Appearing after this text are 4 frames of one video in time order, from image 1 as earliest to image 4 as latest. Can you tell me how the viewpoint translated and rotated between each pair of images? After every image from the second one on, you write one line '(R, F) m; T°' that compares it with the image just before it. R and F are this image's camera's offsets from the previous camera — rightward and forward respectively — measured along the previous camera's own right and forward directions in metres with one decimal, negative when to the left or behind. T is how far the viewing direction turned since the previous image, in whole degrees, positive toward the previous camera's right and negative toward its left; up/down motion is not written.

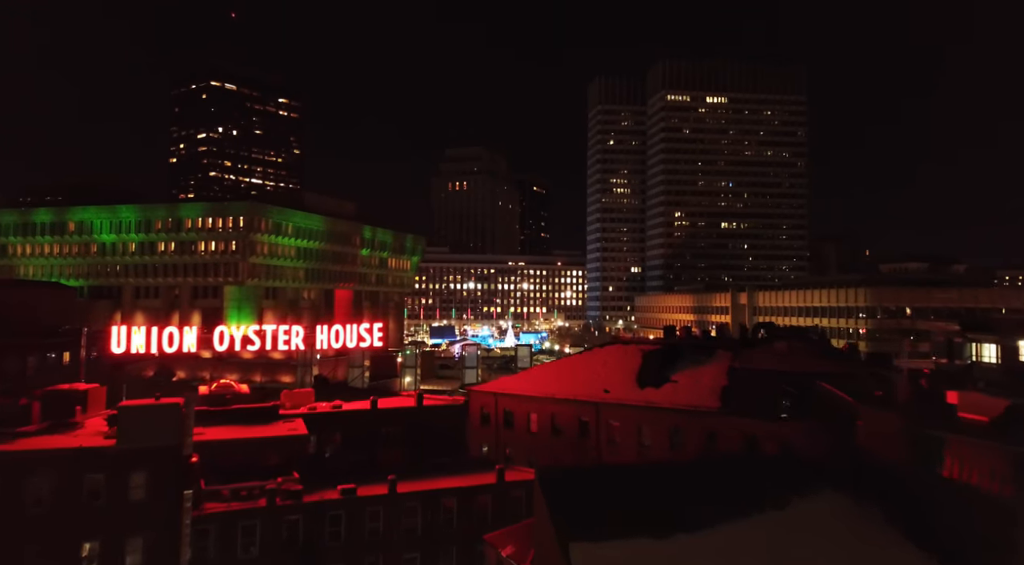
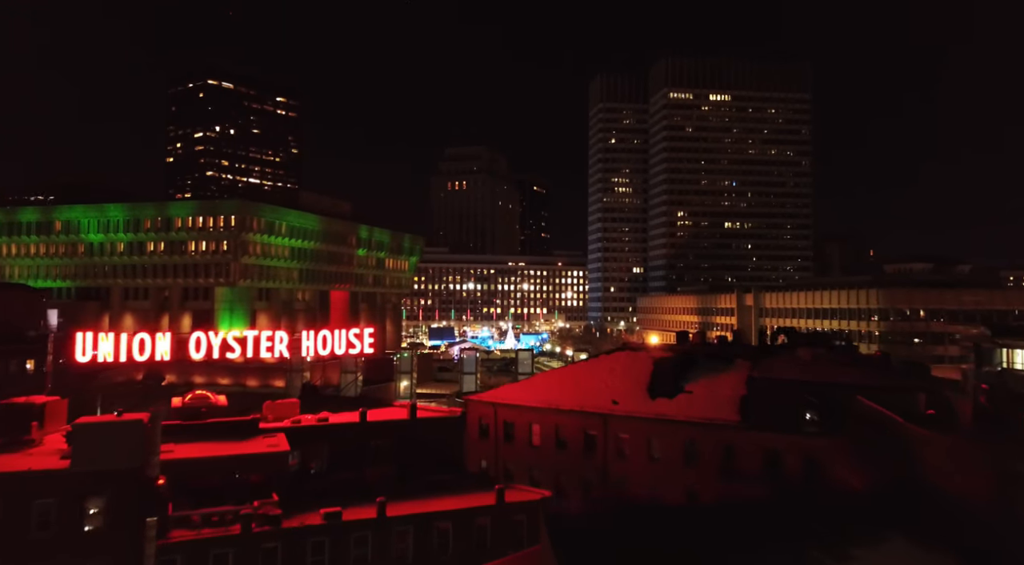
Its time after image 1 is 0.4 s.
(0.0, +2.3) m; 0°
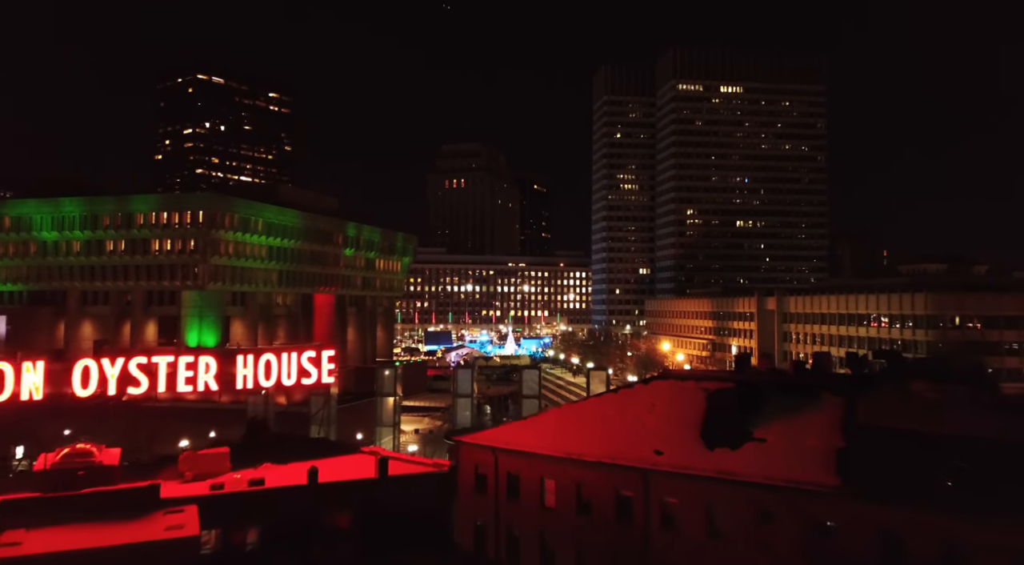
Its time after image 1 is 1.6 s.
(-0.2, +7.6) m; 0°
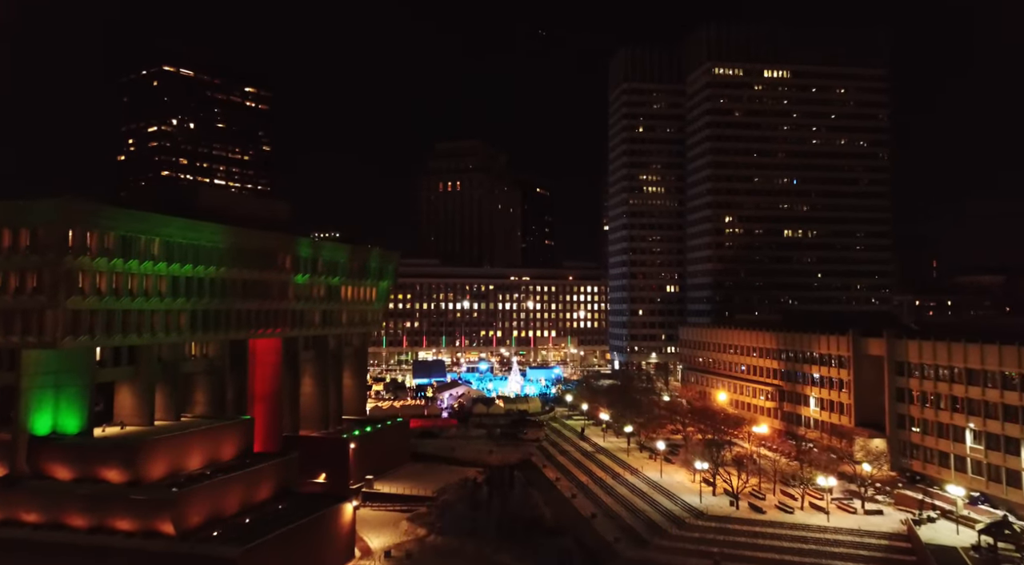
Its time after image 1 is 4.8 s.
(-1.4, +22.6) m; 0°
